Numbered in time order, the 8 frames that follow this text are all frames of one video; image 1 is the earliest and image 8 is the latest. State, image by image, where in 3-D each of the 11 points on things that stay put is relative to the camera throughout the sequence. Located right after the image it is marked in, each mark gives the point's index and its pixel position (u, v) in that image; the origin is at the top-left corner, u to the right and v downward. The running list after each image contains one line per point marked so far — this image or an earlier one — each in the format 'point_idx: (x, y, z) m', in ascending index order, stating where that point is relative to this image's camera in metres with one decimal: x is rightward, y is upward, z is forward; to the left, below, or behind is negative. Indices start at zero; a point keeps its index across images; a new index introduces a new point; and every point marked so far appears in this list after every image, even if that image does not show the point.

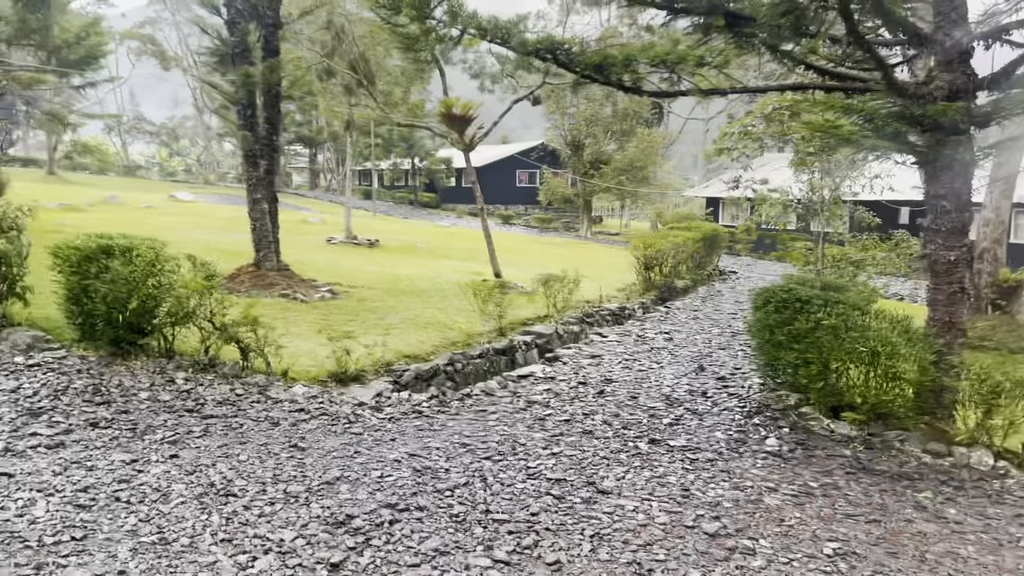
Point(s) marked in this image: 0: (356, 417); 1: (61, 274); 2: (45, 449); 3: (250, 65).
0: (-0.8, -0.7, +4.5) m
1: (-2.6, +0.1, +5.0) m
2: (-1.9, -0.6, +3.4) m
3: (-2.5, +2.1, +8.2) m
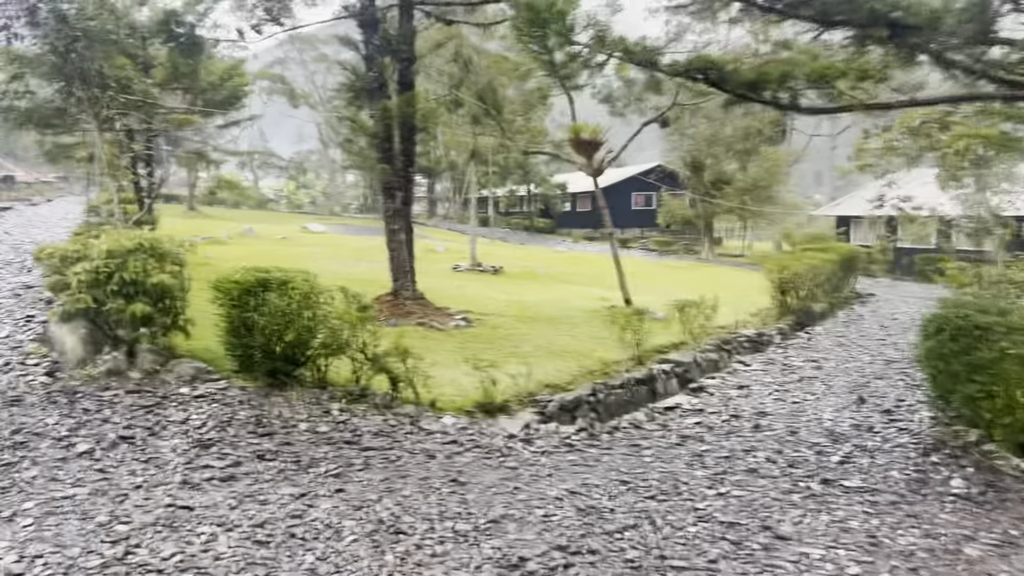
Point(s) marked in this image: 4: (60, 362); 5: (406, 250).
0: (0.0, -0.8, +4.4) m
1: (-1.7, -0.1, +5.2) m
2: (-1.2, -0.8, +3.5) m
3: (-1.2, +1.9, +8.4) m
4: (-2.6, -0.4, +4.9) m
5: (-1.1, +0.4, +8.9) m
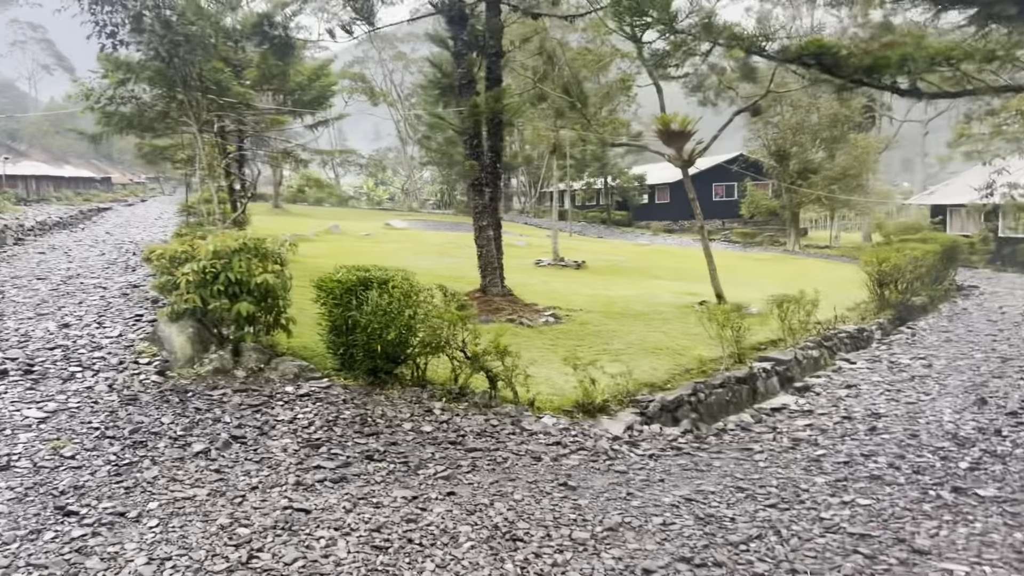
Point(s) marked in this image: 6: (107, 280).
0: (+0.5, -0.8, +4.3) m
1: (-1.1, -0.1, +5.2) m
2: (-0.7, -0.8, +3.5) m
3: (-0.4, +1.9, +8.4) m
4: (-2.0, -0.4, +5.0) m
5: (-0.2, +0.4, +8.8) m
6: (-3.7, +0.1, +7.8) m
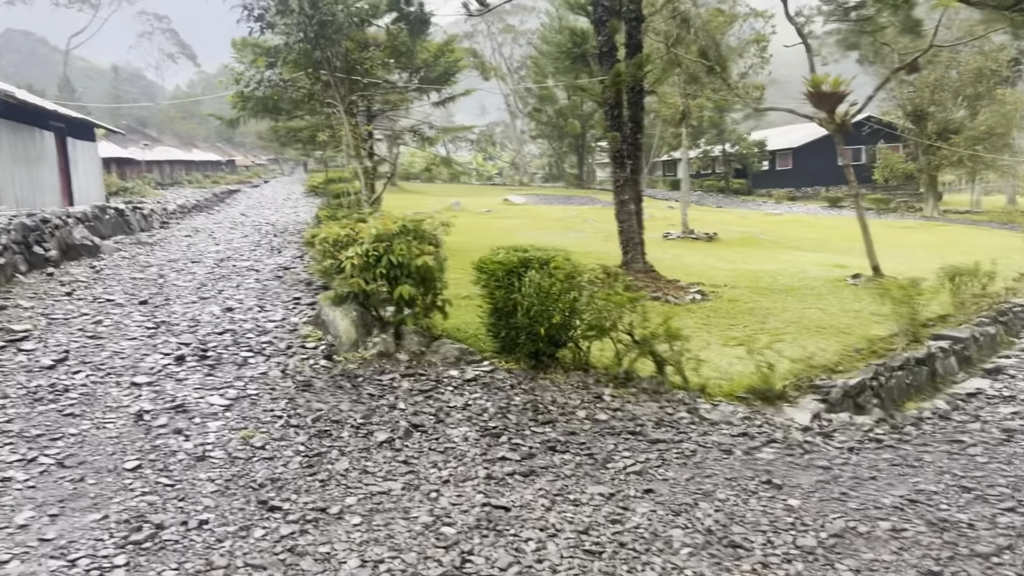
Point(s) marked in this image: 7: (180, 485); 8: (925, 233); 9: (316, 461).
0: (+1.4, -0.7, +4.0) m
1: (-0.2, 0.0, +5.0) m
2: (0.0, -0.7, +3.3) m
3: (+1.0, +2.1, +8.0) m
4: (-1.0, -0.3, +5.0) m
5: (+1.2, +0.7, +8.5) m
6: (-2.4, +0.2, +8.0) m
7: (-1.2, -0.7, +3.0) m
8: (+7.6, +0.9, +15.8) m
9: (-0.8, -0.7, +3.3) m
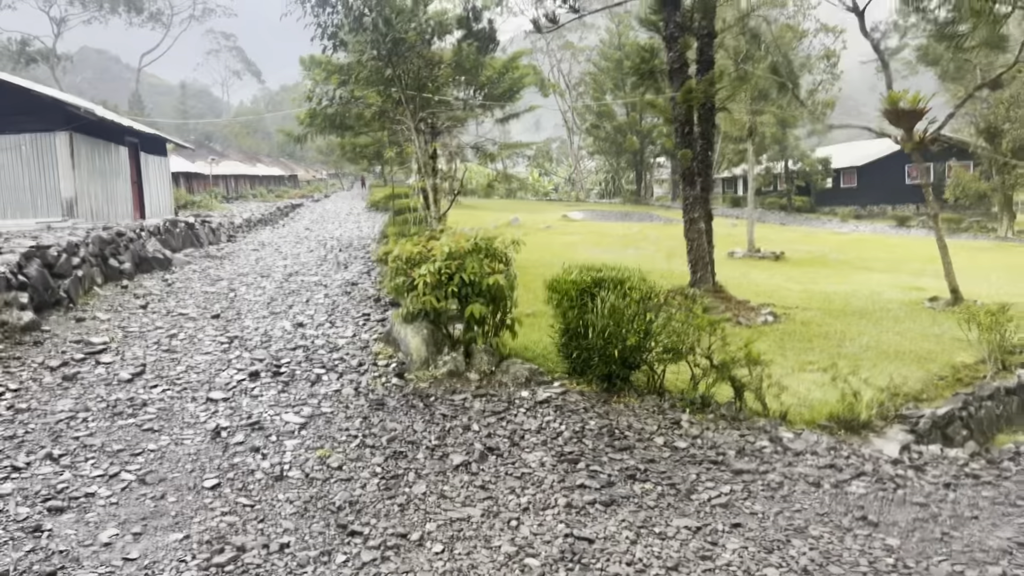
0: (+1.7, -0.9, +3.8) m
1: (+0.3, -0.1, +5.0) m
2: (+0.3, -0.8, +3.2) m
3: (+1.6, +1.9, +7.9) m
4: (-0.6, -0.4, +5.0) m
5: (+1.9, +0.5, +8.4) m
6: (-1.8, +0.1, +8.0) m
7: (-0.9, -0.8, +3.0) m
8: (+8.7, +0.5, +15.2) m
9: (-0.5, -0.7, +3.3) m
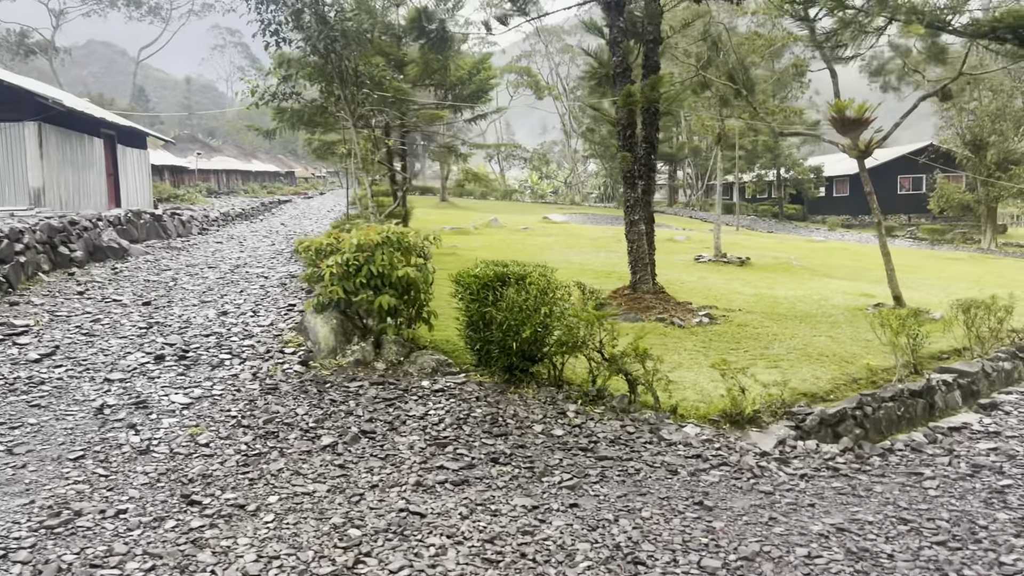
0: (+1.2, -0.8, +3.9) m
1: (-0.3, -0.1, +5.1) m
2: (-0.2, -0.8, +3.4) m
3: (+1.1, +1.9, +8.1) m
4: (-1.2, -0.4, +5.1) m
5: (+1.3, +0.5, +8.5) m
6: (-2.3, +0.2, +8.2) m
7: (-1.5, -0.7, +3.1) m
8: (+8.2, +0.3, +15.4) m
9: (-1.0, -0.7, +3.4) m
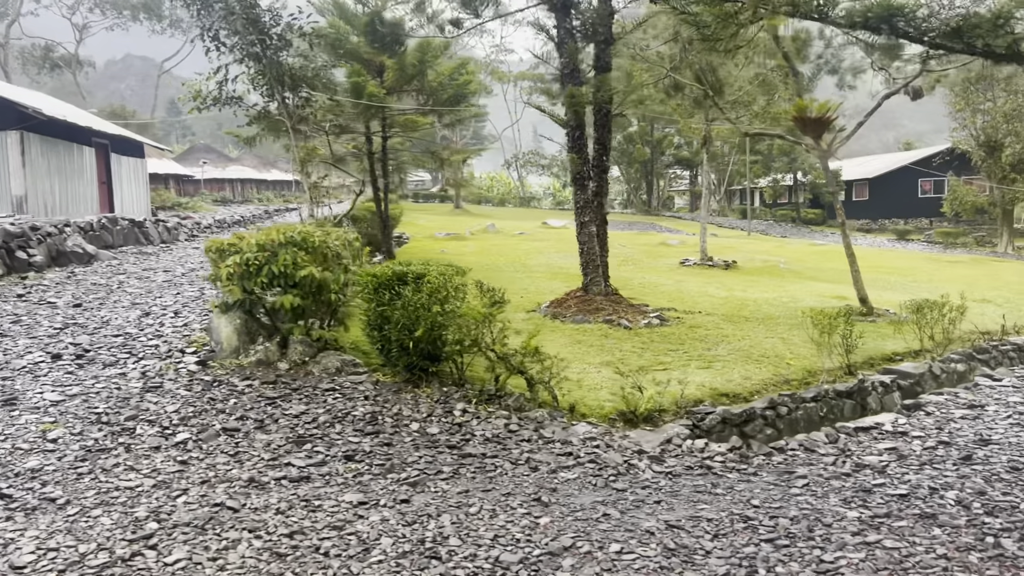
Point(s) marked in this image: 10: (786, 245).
0: (+0.5, -0.8, +3.9) m
1: (-0.9, -0.1, +5.1) m
2: (-0.9, -0.8, +3.4) m
3: (+0.6, +1.9, +8.0) m
4: (-1.8, -0.4, +5.2) m
5: (+0.9, +0.4, +8.5) m
6: (-2.8, +0.1, +8.3) m
7: (-2.1, -0.7, +3.2) m
8: (+7.9, +0.3, +15.1) m
9: (-1.7, -0.7, +3.4) m
10: (+6.0, +1.0, +18.8) m
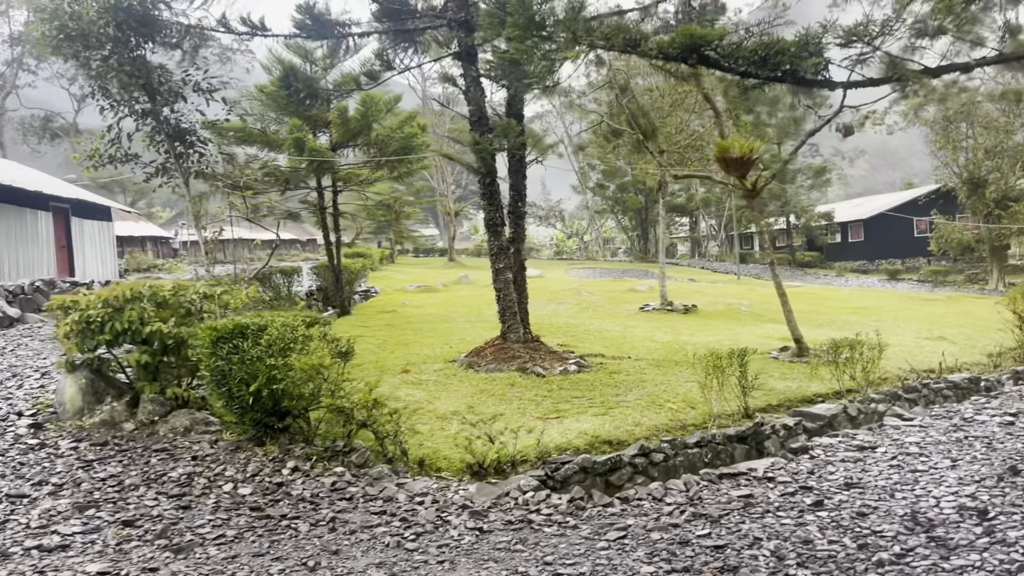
0: (-0.3, -1.0, +3.6) m
1: (-1.7, -0.4, +4.9) m
2: (-1.7, -1.0, +3.1) m
3: (-0.2, +1.5, +7.9) m
4: (-2.6, -0.7, +5.0) m
5: (0.0, 0.0, +8.3) m
6: (-3.6, -0.4, +8.1) m
7: (-3.0, -0.9, +3.0) m
8: (+7.2, -0.4, +14.8) m
9: (-2.5, -0.9, +3.2) m
10: (+5.3, 0.0, +18.6) m
